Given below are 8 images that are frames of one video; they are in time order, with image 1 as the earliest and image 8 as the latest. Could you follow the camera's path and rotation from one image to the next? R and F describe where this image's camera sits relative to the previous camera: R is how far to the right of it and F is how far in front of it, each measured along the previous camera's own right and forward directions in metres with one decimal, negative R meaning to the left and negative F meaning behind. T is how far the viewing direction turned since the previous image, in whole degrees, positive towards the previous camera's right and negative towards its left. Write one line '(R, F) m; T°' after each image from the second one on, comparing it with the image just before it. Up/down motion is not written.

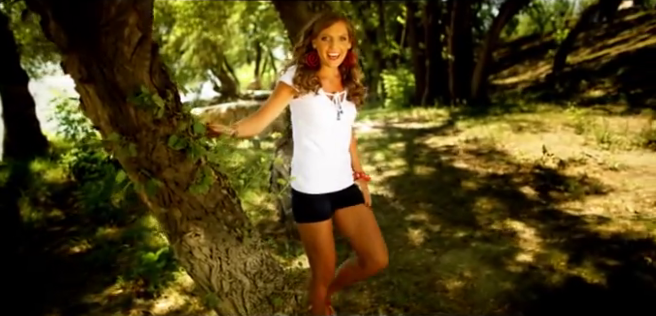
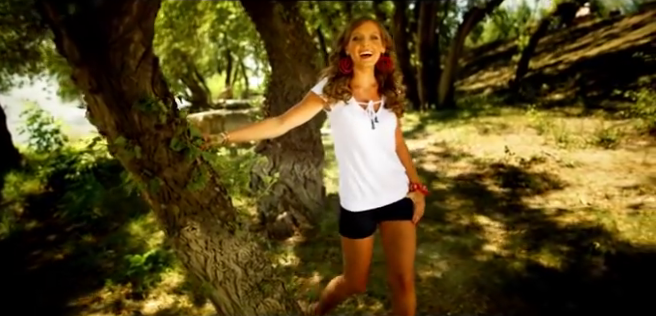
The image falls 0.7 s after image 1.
(0.0, -0.3) m; +3°
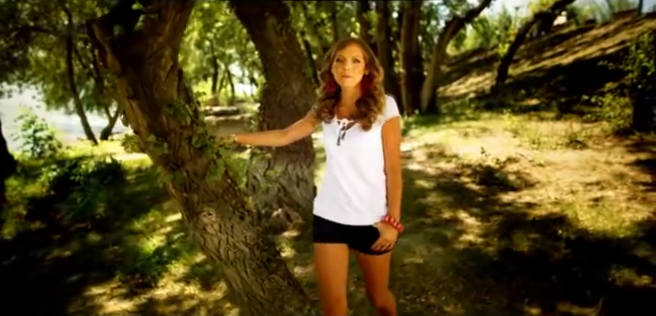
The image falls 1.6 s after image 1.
(-0.1, -0.5) m; +2°
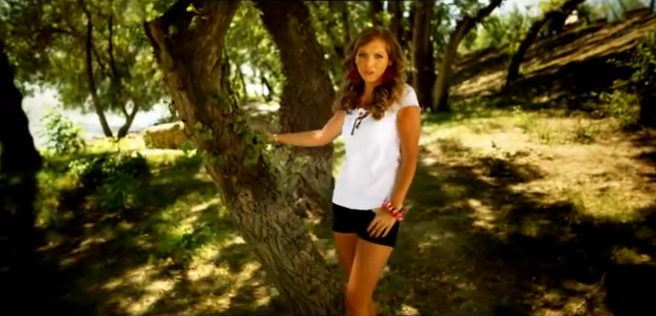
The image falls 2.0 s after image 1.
(-0.1, -0.3) m; -1°
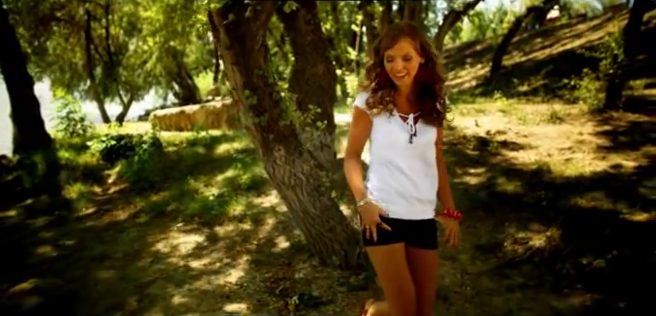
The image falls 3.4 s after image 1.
(-0.3, -0.9) m; +2°
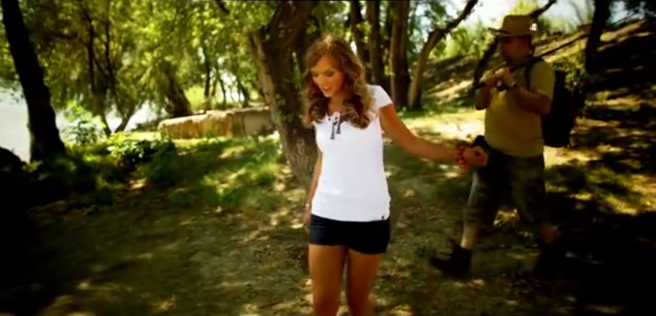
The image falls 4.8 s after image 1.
(-0.3, -1.1) m; +2°
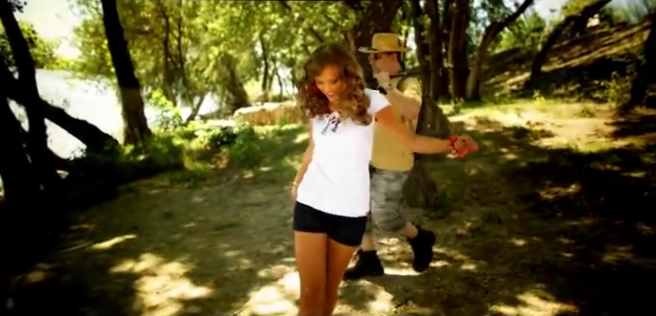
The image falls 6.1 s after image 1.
(-0.5, -1.1) m; -6°
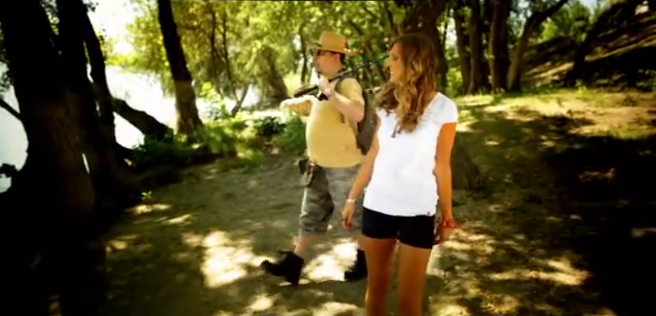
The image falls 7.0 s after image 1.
(-0.3, -0.7) m; -5°
